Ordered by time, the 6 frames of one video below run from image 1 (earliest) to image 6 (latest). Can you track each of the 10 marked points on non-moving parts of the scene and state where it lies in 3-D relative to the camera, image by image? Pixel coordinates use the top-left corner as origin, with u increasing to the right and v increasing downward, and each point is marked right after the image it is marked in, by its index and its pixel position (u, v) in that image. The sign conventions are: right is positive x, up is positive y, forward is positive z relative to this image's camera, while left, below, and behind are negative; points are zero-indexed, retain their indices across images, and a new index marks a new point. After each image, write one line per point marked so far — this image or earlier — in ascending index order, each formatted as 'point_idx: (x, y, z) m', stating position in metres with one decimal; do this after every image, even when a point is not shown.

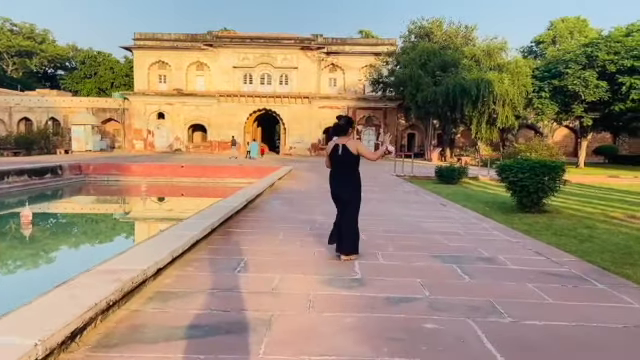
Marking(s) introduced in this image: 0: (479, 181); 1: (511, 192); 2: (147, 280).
0: (+4.9, 0.0, +16.4) m
1: (+3.5, -0.2, +9.7) m
2: (-1.1, -0.7, +3.4) m
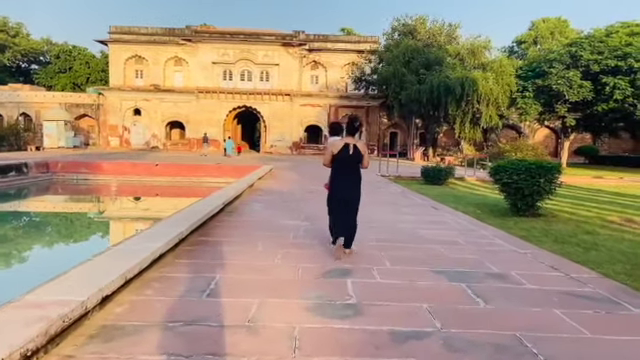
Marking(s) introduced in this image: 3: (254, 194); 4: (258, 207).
0: (+4.3, 0.0, +15.9) m
1: (+3.2, -0.3, +9.2) m
2: (-1.2, -0.7, +2.7) m
3: (-1.2, -0.3, +10.0) m
4: (-0.9, -0.4, +7.8) m
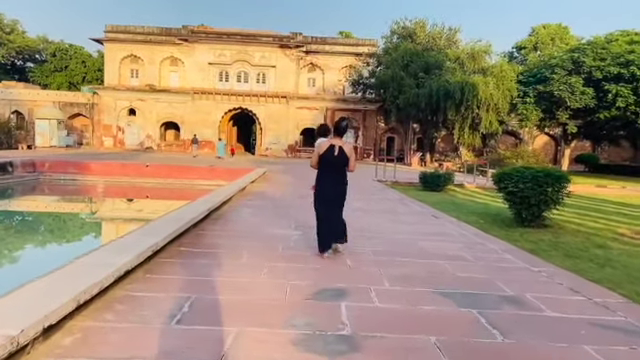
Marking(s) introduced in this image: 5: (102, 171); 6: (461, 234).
0: (+4.2, -0.2, +15.5) m
1: (+3.1, -0.4, +8.7) m
2: (-1.3, -0.7, +2.2) m
3: (-1.3, -0.3, +9.5) m
4: (-1.0, -0.5, +7.3) m
5: (-6.6, +0.3, +16.2) m
6: (+1.7, -0.6, +6.3) m
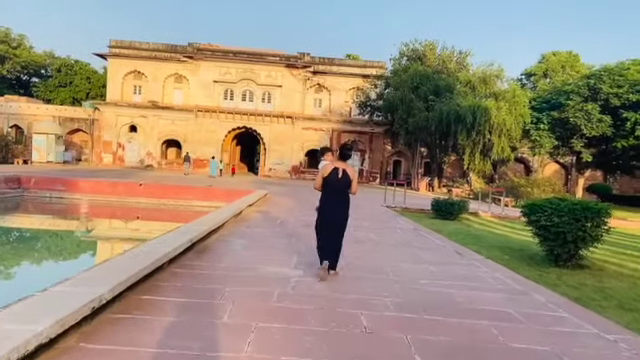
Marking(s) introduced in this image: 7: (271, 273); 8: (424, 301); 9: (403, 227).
0: (+4.3, -1.0, +14.4) m
1: (+3.2, -0.8, +7.6) m
2: (-1.2, -0.8, +1.2) m
3: (-1.3, -0.7, +8.5) m
4: (-0.9, -0.7, +6.2) m
5: (-6.5, -0.3, +15.2) m
6: (+1.7, -1.0, +5.2) m
7: (-0.4, -0.8, +4.7) m
8: (+0.8, -0.9, +4.1) m
9: (+1.6, -0.9, +10.1) m
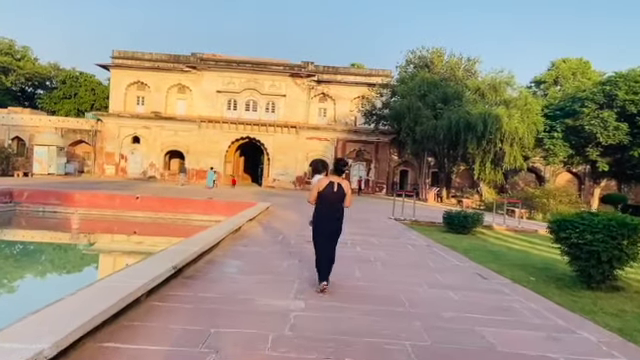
0: (+4.4, -1.3, +13.6) m
1: (+3.2, -1.0, +6.9) m
2: (-1.2, -0.8, +0.5) m
3: (-1.2, -0.9, +7.8) m
4: (-0.9, -0.9, +5.5) m
5: (-6.3, -0.6, +14.5) m
6: (+1.8, -1.1, +4.4) m
7: (-0.4, -0.9, +4.0) m
8: (+0.8, -1.0, +3.3) m
9: (+1.7, -1.1, +9.3) m
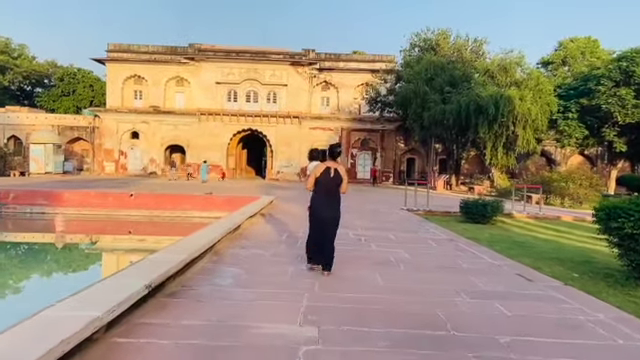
0: (+4.6, -0.9, +12.6) m
1: (+3.4, -0.8, +5.9) m
2: (-1.2, -0.9, -0.5) m
3: (-1.1, -0.8, +6.8) m
4: (-0.8, -0.8, +4.6) m
5: (-6.2, -0.6, +13.6) m
6: (+1.9, -1.0, +3.5) m
7: (-0.3, -0.9, +3.0) m
8: (+0.9, -0.9, +2.4) m
9: (+1.8, -0.9, +8.4) m
